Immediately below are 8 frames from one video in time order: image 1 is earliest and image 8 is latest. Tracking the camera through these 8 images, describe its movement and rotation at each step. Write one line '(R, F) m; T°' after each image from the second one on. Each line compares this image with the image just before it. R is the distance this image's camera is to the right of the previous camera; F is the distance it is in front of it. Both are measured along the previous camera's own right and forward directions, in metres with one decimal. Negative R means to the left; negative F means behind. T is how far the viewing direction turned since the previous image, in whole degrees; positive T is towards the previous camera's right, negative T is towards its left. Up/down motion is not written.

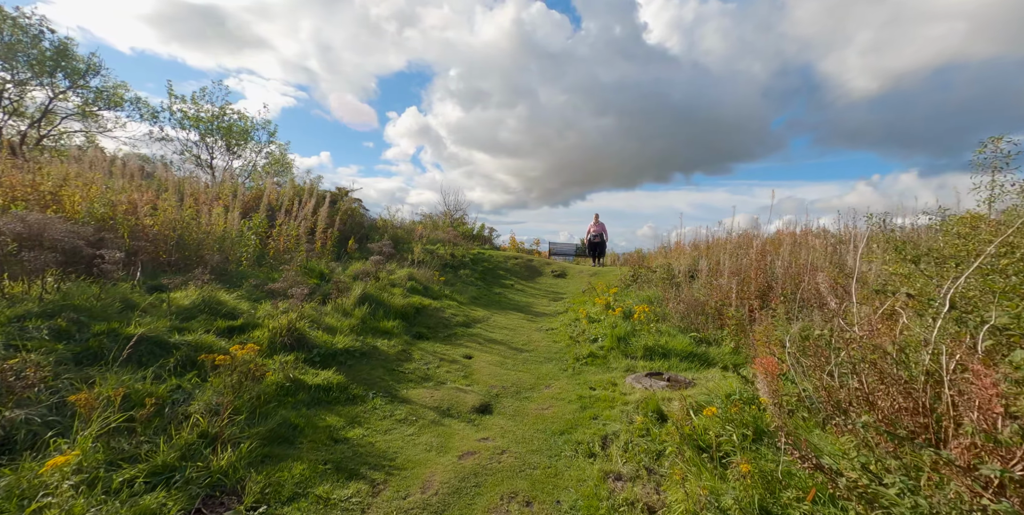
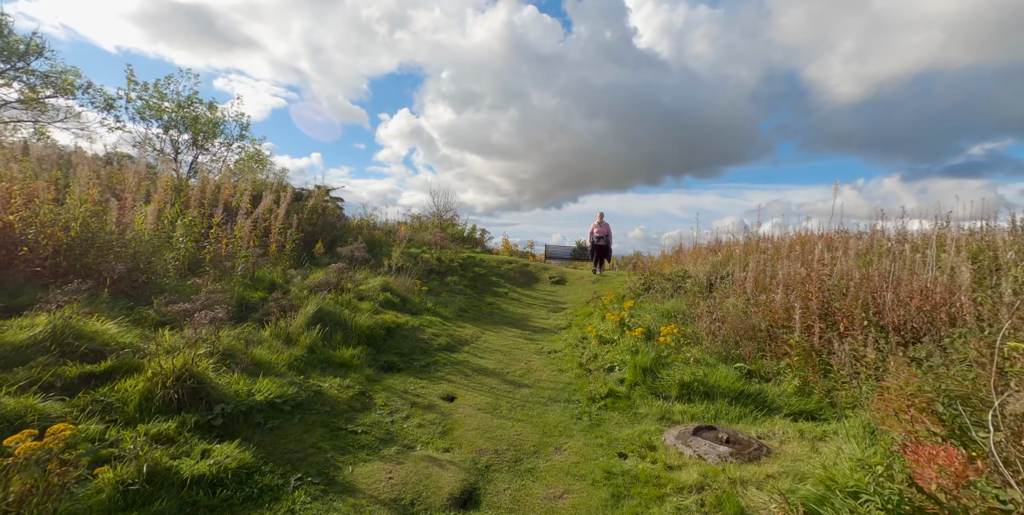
(0.0, +1.6) m; +1°
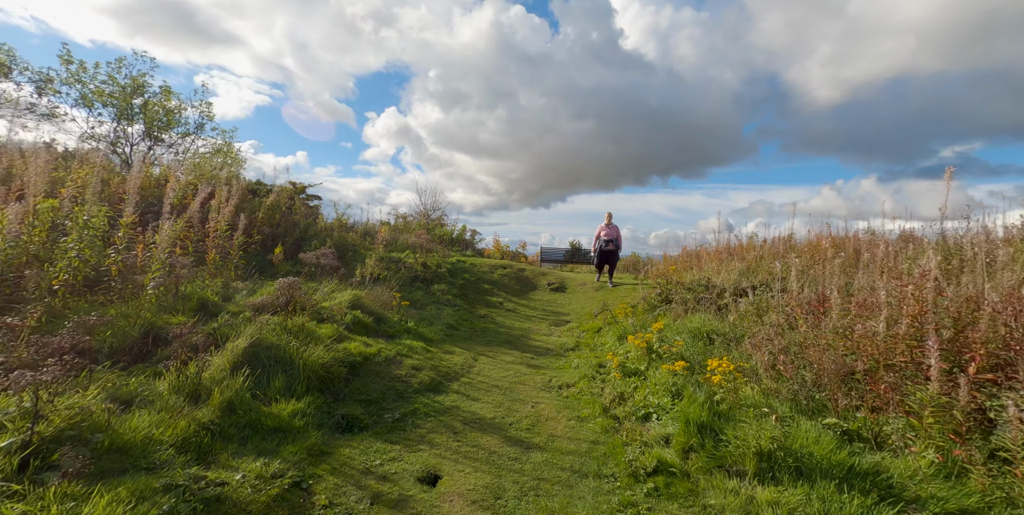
(-0.1, +1.6) m; +1°
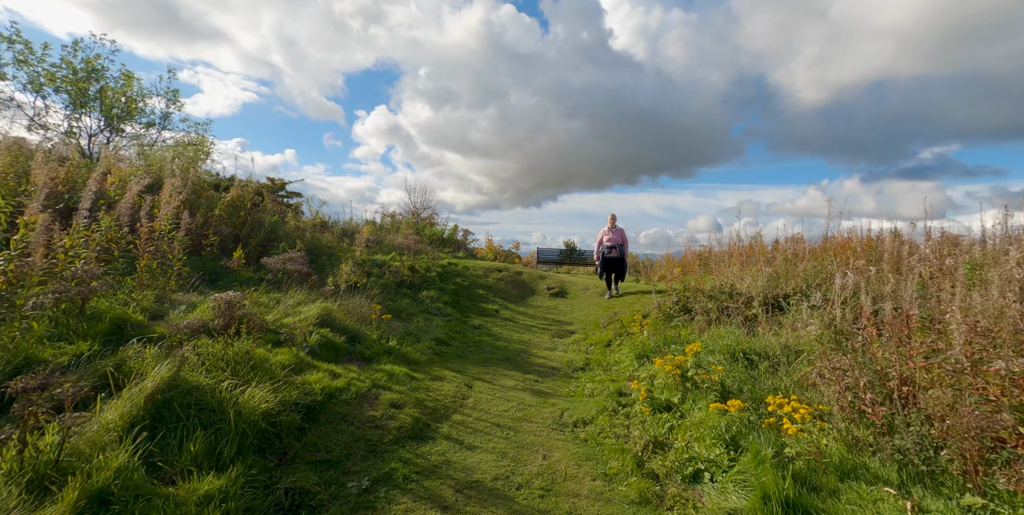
(-0.1, +1.2) m; +1°
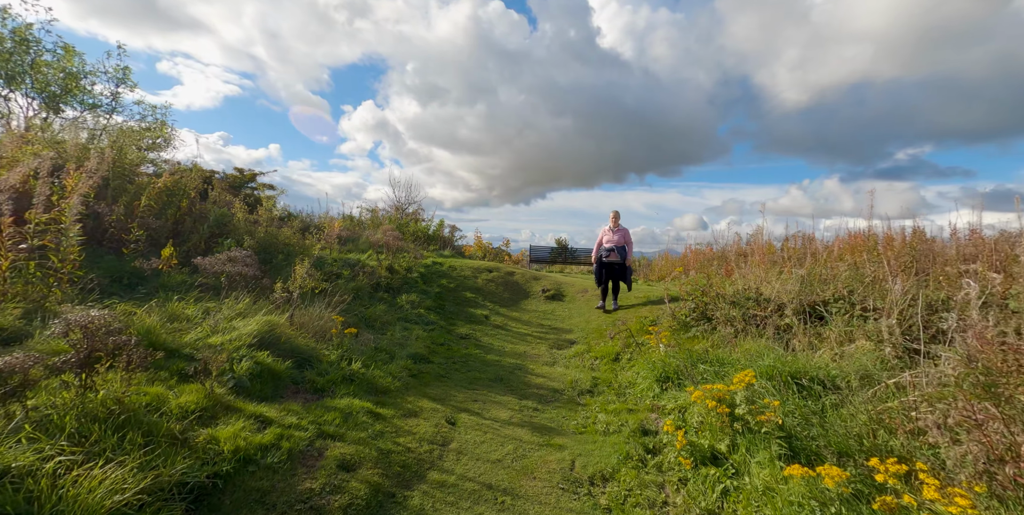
(-0.1, +1.2) m; +1°
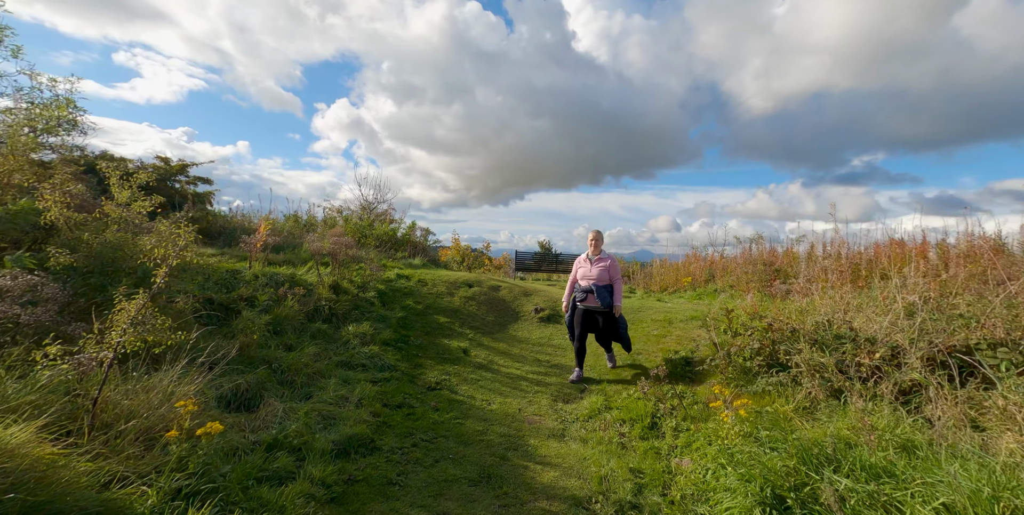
(-0.1, +2.4) m; +2°
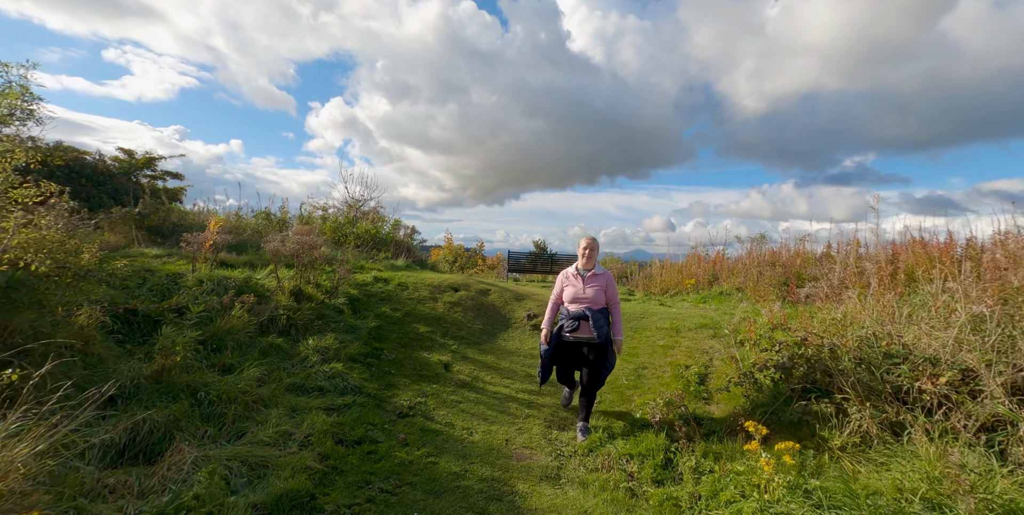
(+0.1, +0.9) m; 0°
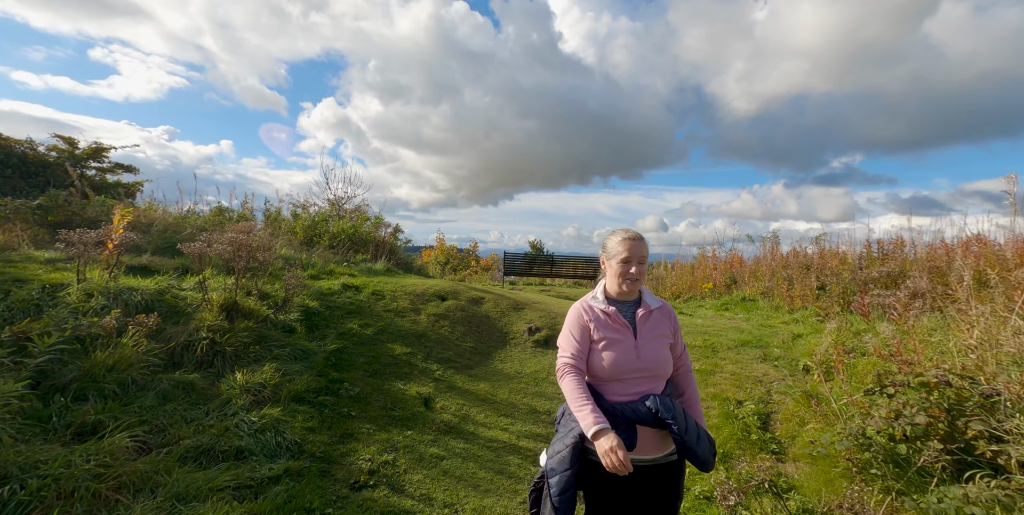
(0.0, +1.5) m; +1°
